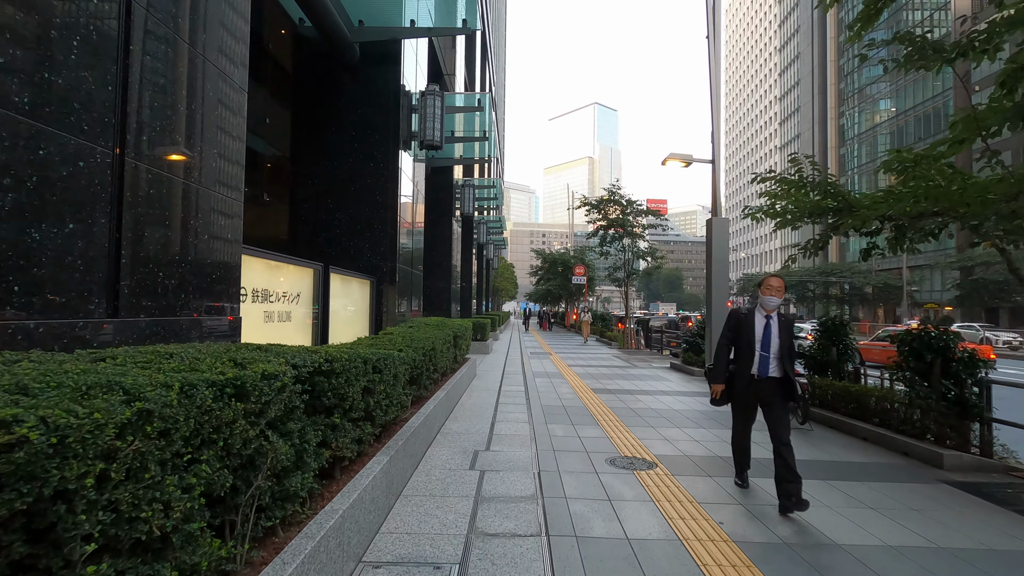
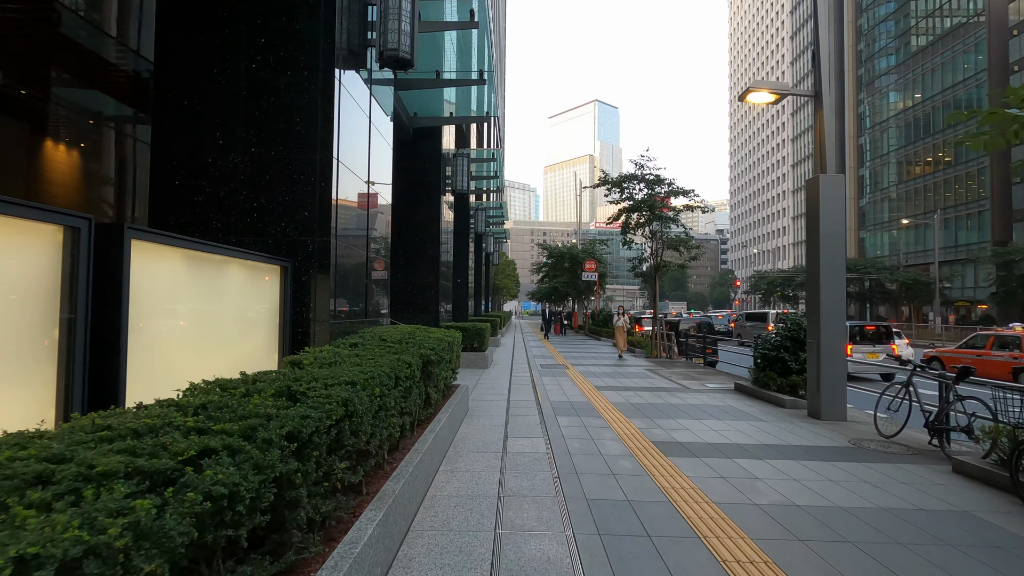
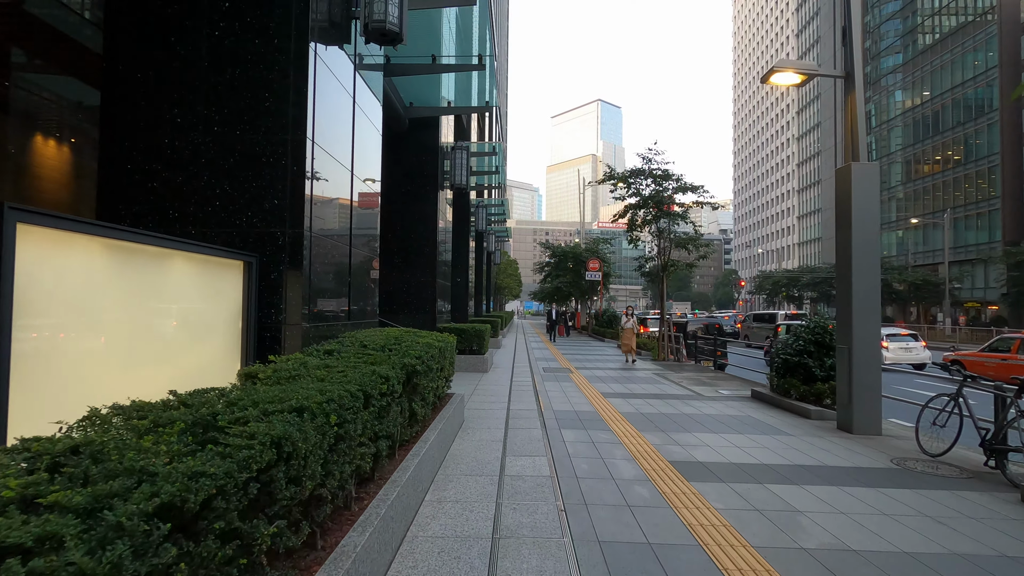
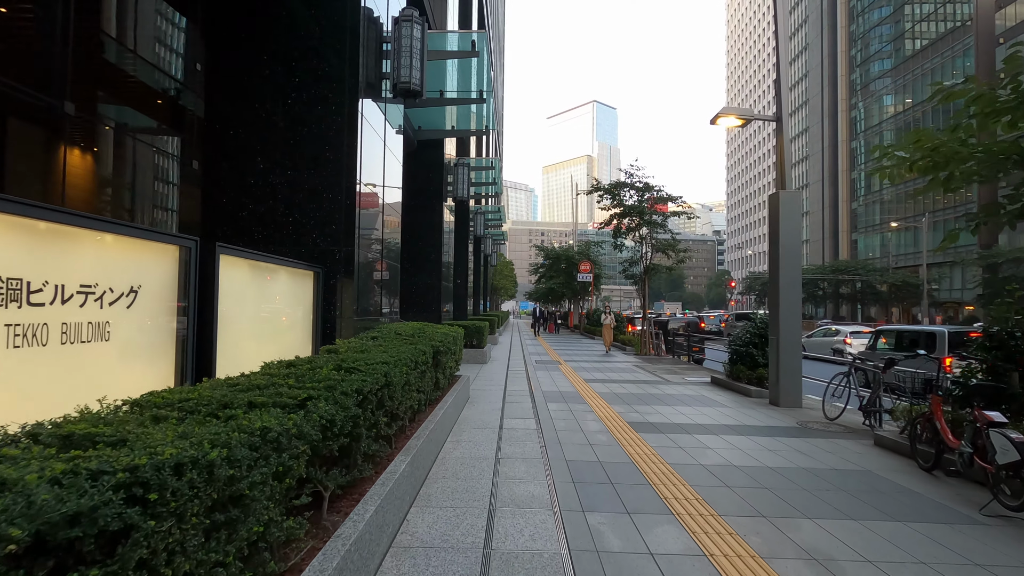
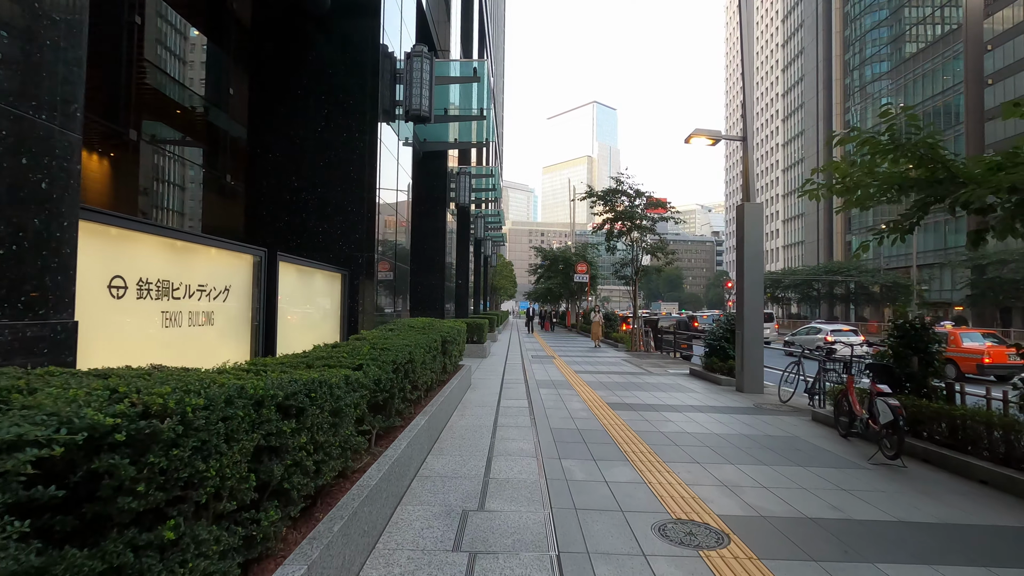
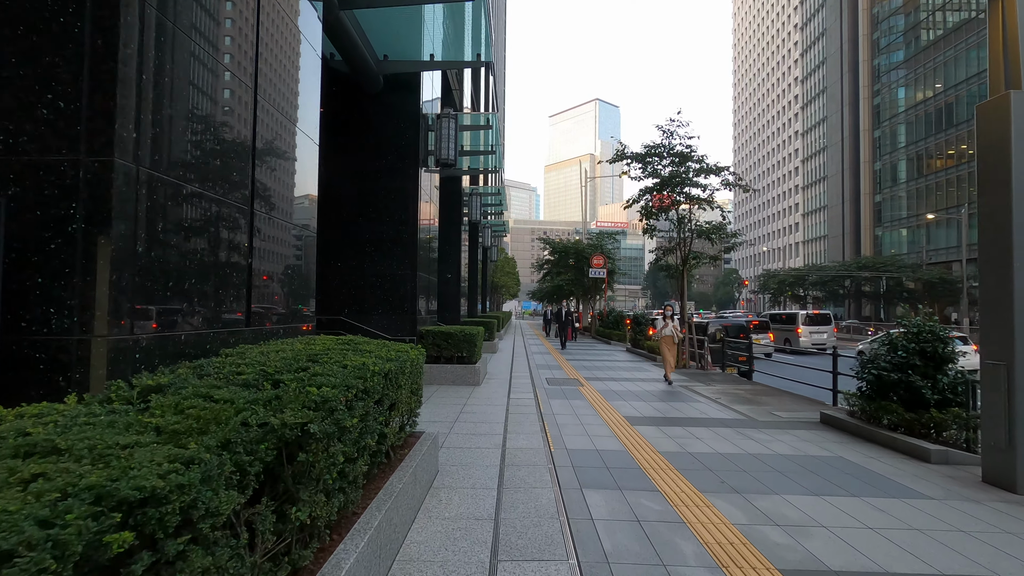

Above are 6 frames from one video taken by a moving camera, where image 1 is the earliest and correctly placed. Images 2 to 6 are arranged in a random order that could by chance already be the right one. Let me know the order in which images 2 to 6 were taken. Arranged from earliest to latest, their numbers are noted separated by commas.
5, 4, 2, 3, 6
